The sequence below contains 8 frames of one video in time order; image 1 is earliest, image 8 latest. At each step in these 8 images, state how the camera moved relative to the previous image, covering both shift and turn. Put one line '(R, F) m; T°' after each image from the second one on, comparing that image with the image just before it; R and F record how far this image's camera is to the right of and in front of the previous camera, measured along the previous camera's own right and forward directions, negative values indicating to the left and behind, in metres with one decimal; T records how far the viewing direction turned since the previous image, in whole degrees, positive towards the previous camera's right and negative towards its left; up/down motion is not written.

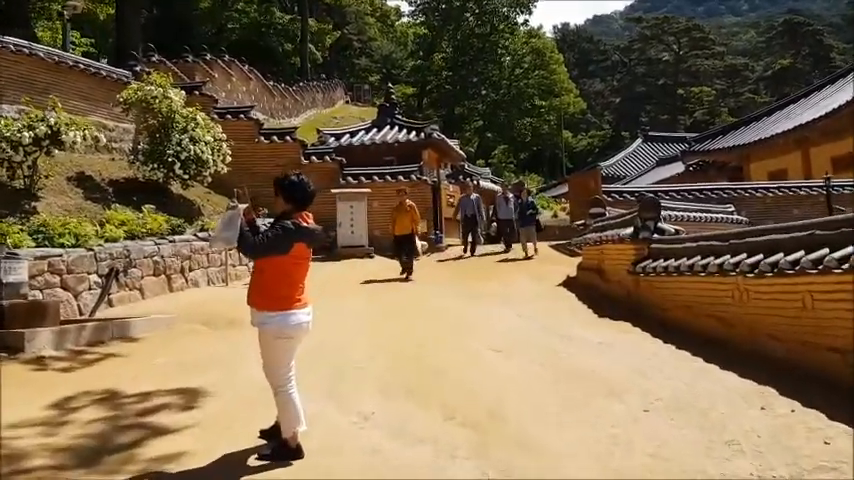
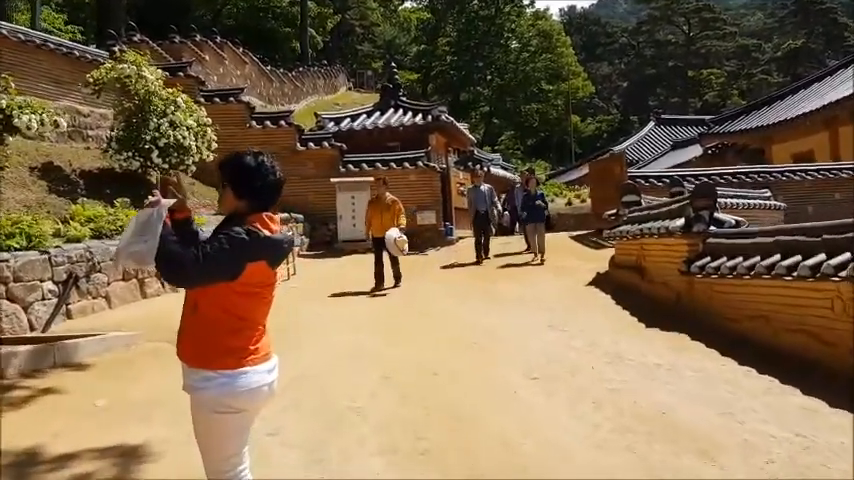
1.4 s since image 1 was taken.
(-0.1, +1.5) m; 0°
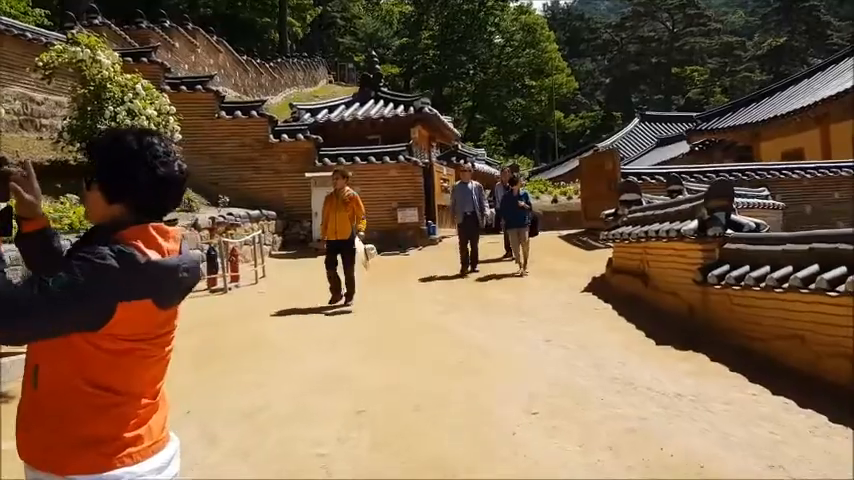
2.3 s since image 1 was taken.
(0.0, +0.9) m; +1°
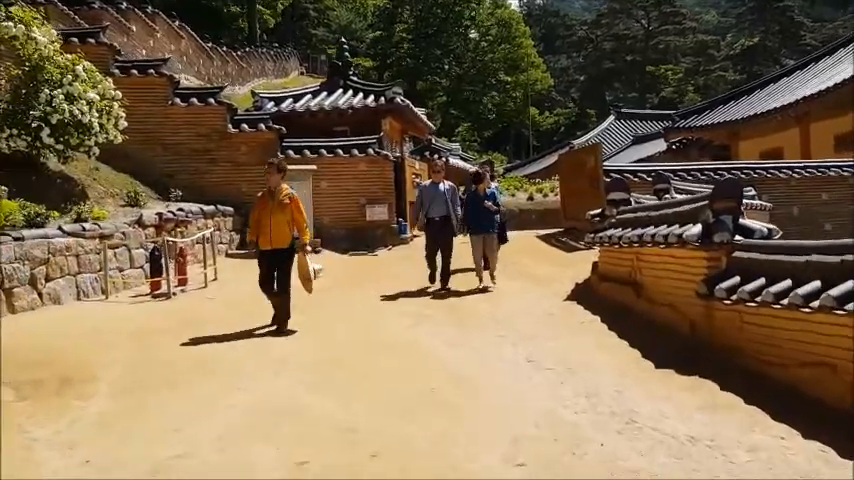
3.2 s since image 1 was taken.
(+0.1, +0.9) m; +2°
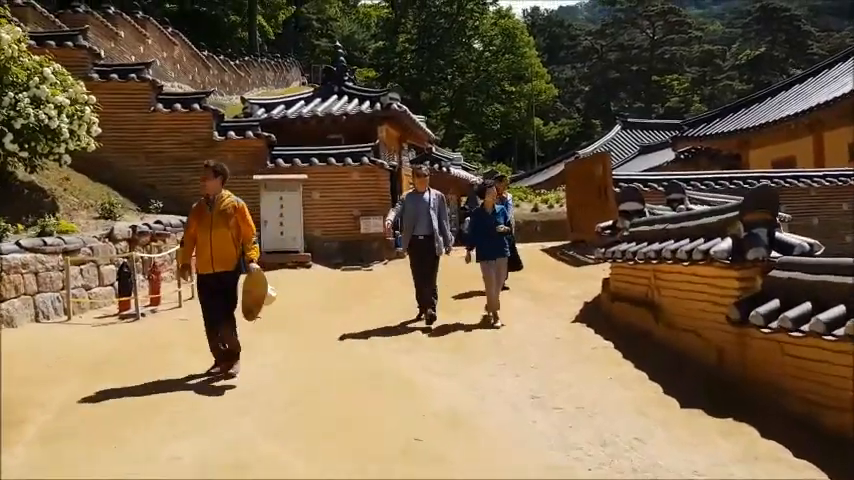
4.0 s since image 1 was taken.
(+0.1, +0.8) m; 0°
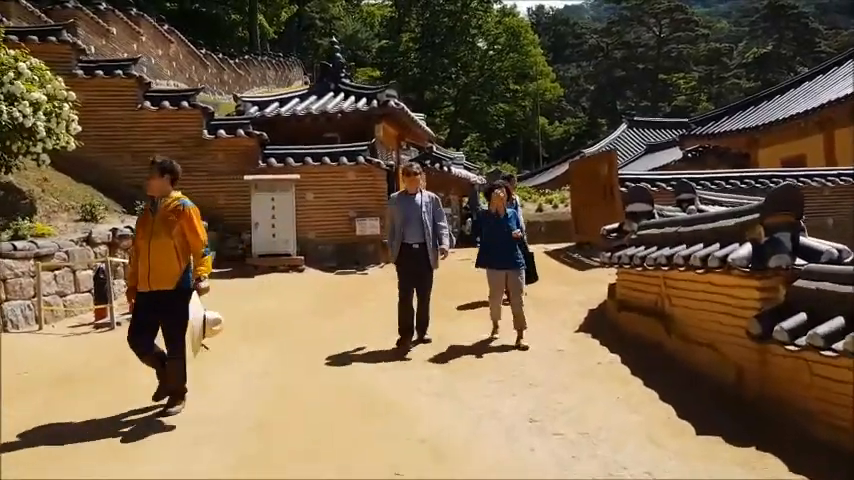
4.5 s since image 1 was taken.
(+0.1, +0.5) m; 0°
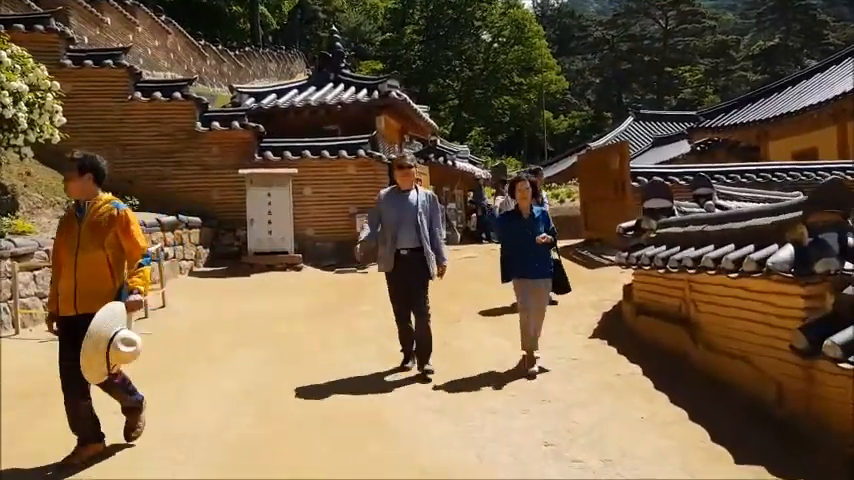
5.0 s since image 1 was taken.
(0.0, +0.5) m; 0°
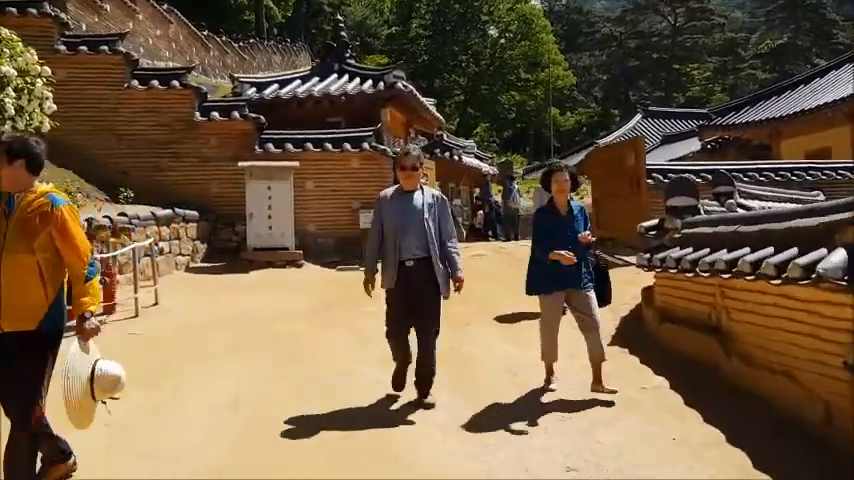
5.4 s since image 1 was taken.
(0.0, +0.4) m; 0°
